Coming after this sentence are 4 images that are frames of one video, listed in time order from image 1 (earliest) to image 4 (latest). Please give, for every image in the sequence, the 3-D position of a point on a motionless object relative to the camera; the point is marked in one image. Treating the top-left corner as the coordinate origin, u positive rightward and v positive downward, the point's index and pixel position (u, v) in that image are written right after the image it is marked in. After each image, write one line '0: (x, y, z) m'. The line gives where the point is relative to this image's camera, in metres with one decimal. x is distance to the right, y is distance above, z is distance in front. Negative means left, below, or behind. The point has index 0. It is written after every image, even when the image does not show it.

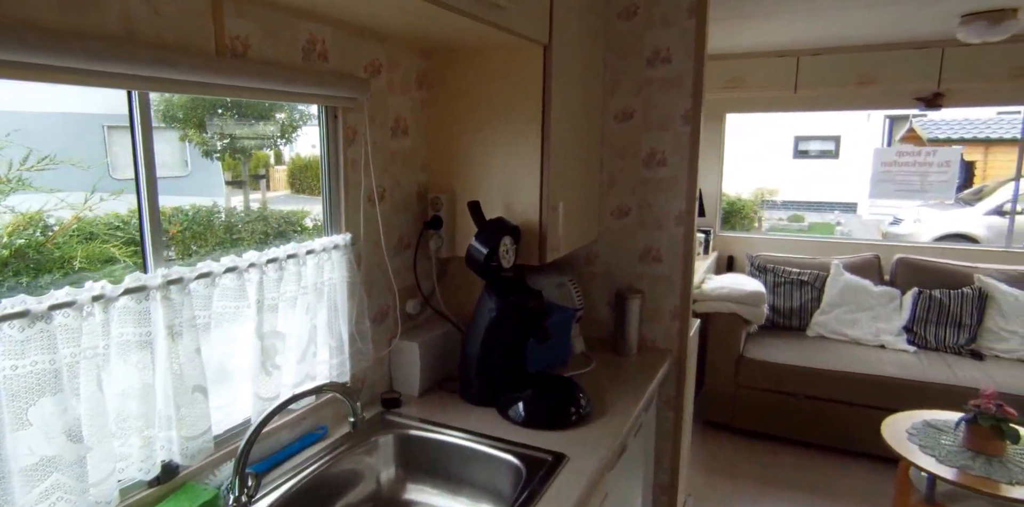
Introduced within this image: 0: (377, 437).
0: (-0.3, -0.4, +1.3) m
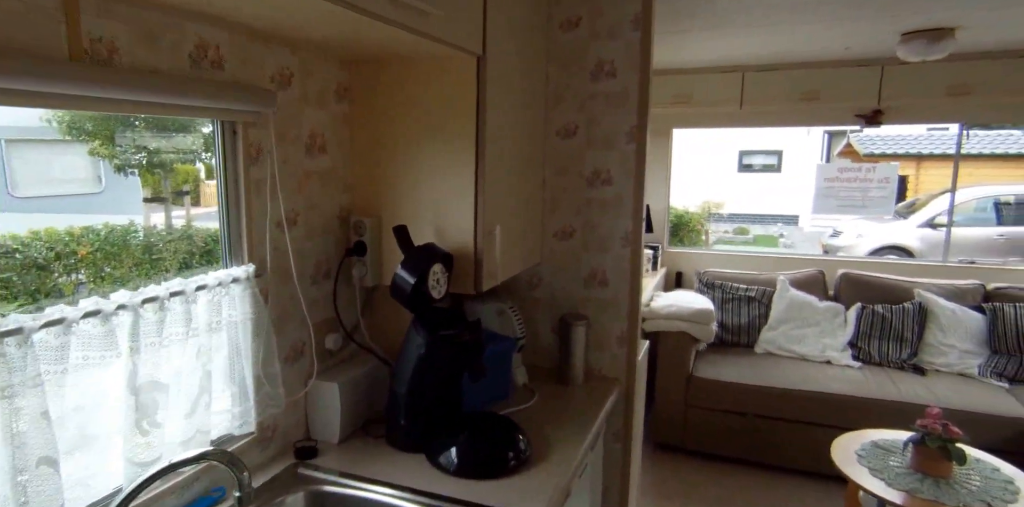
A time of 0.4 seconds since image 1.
0: (-0.4, -0.5, +1.1) m
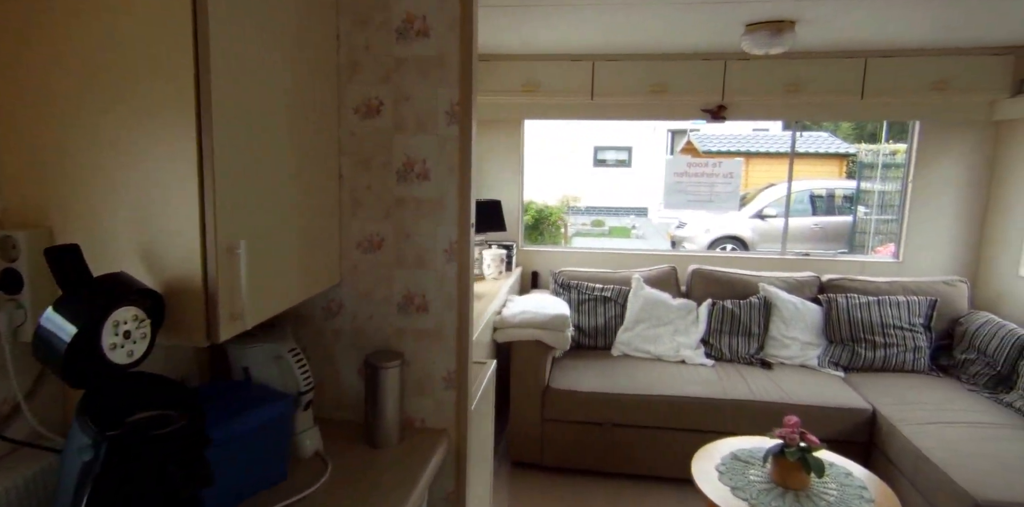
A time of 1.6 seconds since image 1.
0: (-0.7, -0.5, +0.6) m
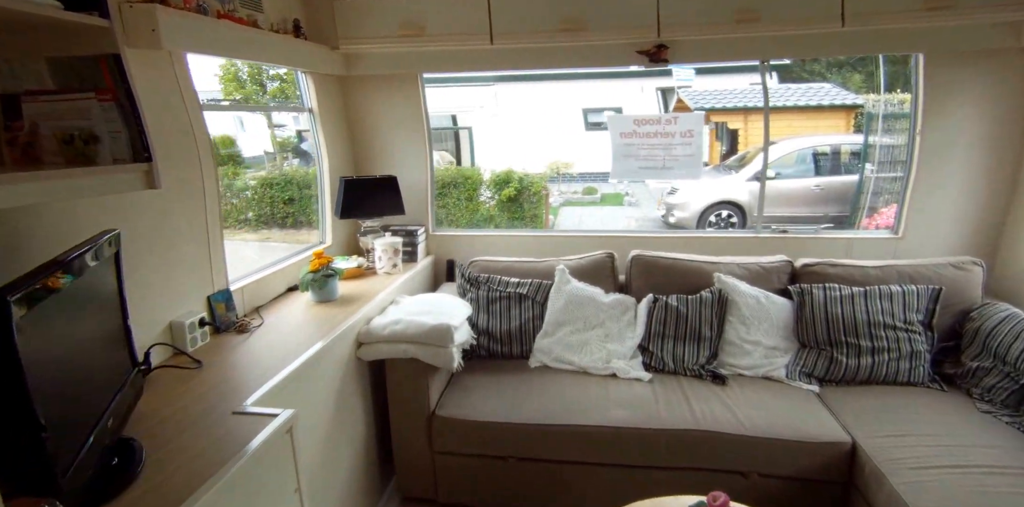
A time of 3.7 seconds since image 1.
0: (-1.3, -0.7, -0.1) m
